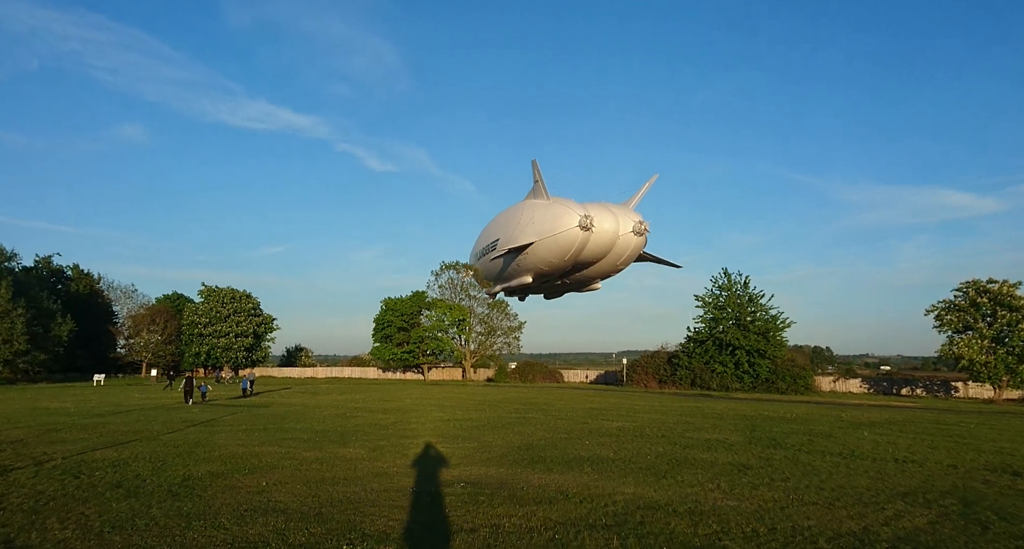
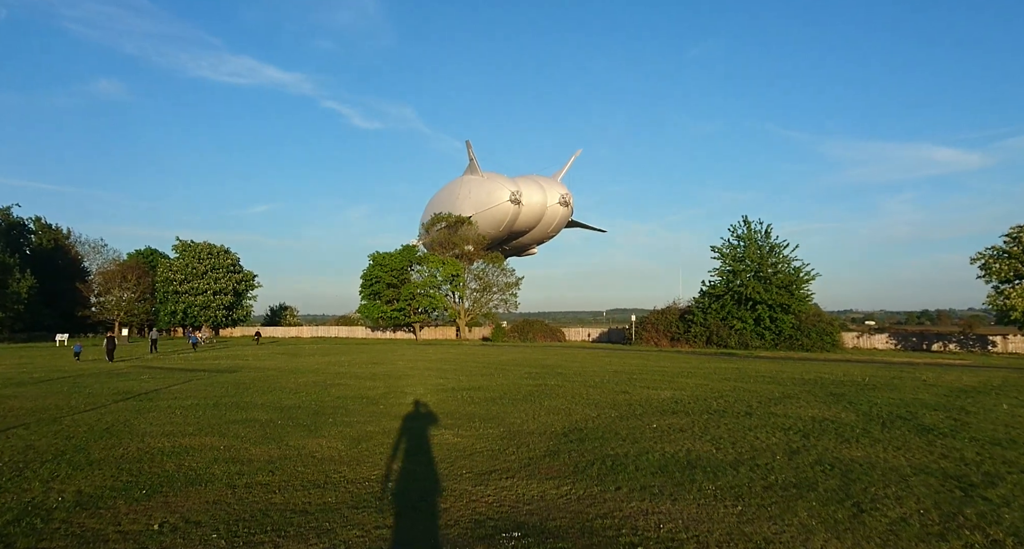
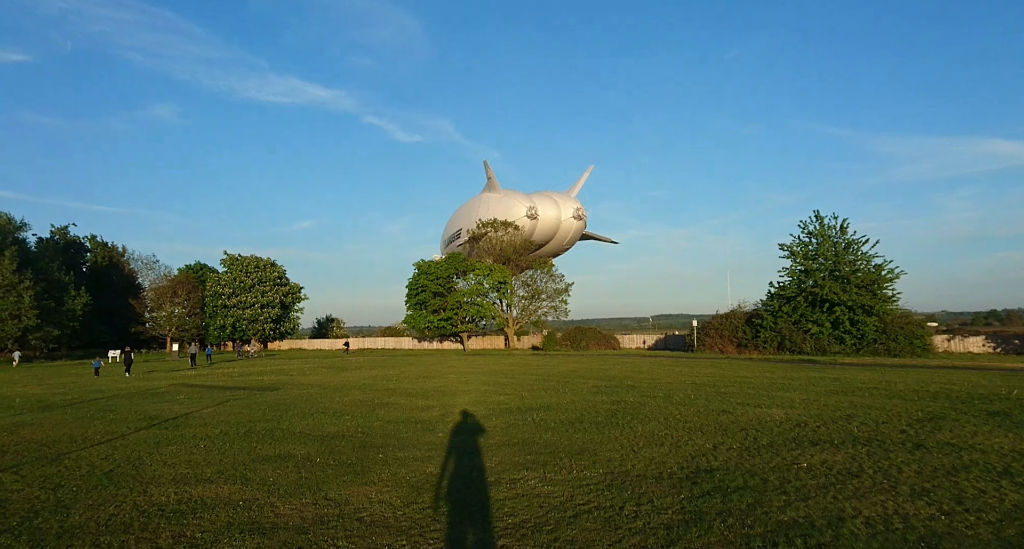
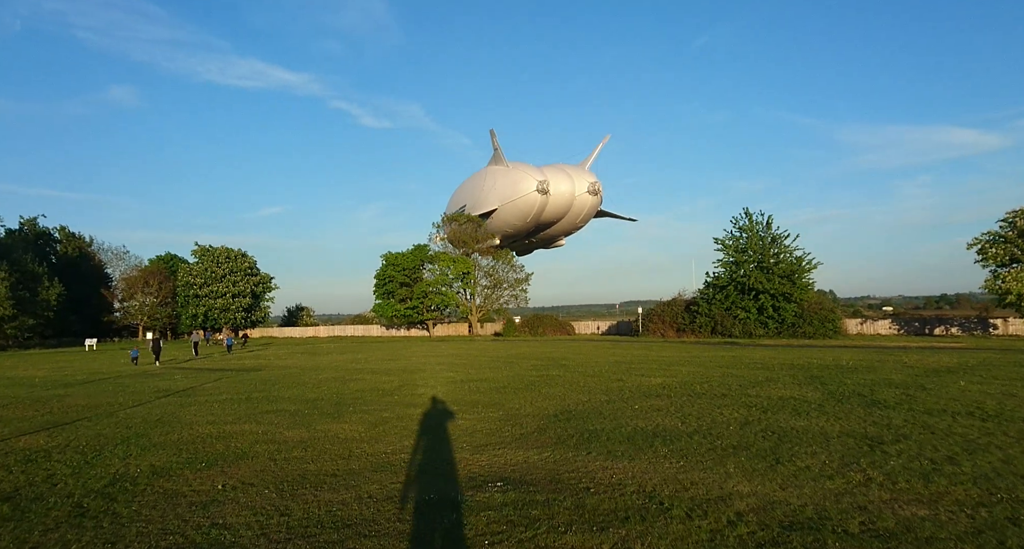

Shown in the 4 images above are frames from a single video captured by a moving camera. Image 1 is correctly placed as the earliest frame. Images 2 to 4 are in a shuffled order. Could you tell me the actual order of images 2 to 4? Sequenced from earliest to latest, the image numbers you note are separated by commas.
4, 2, 3
